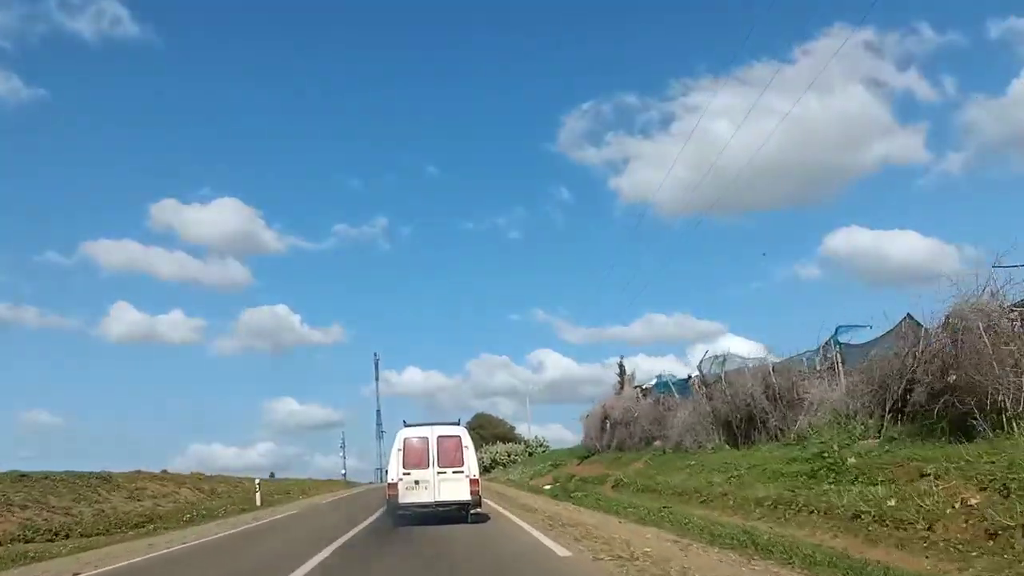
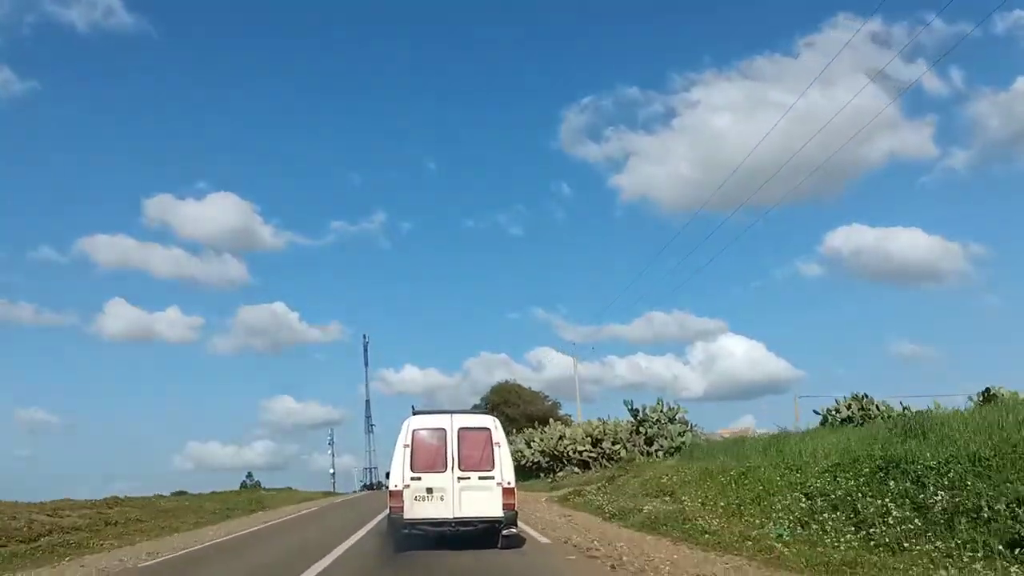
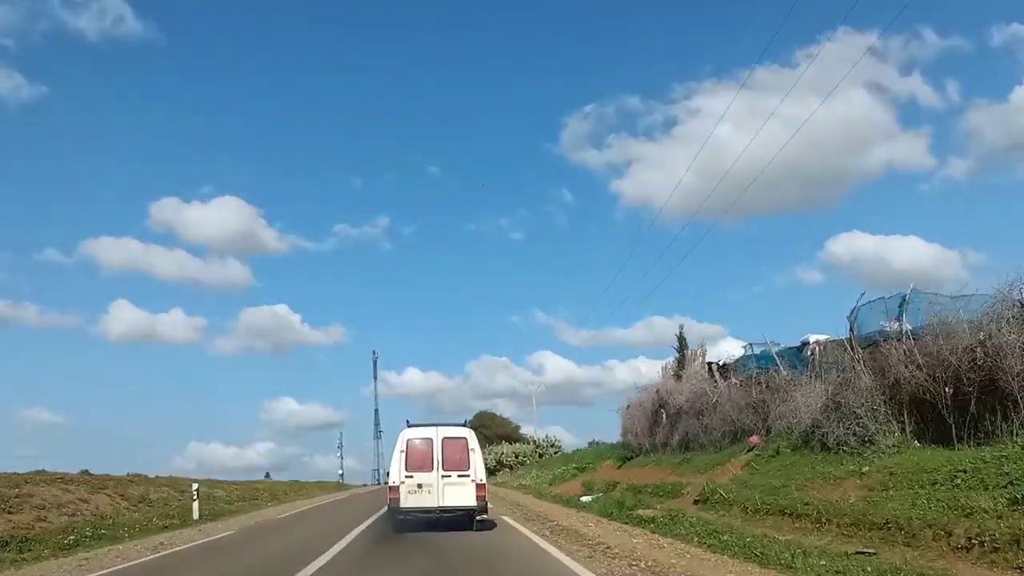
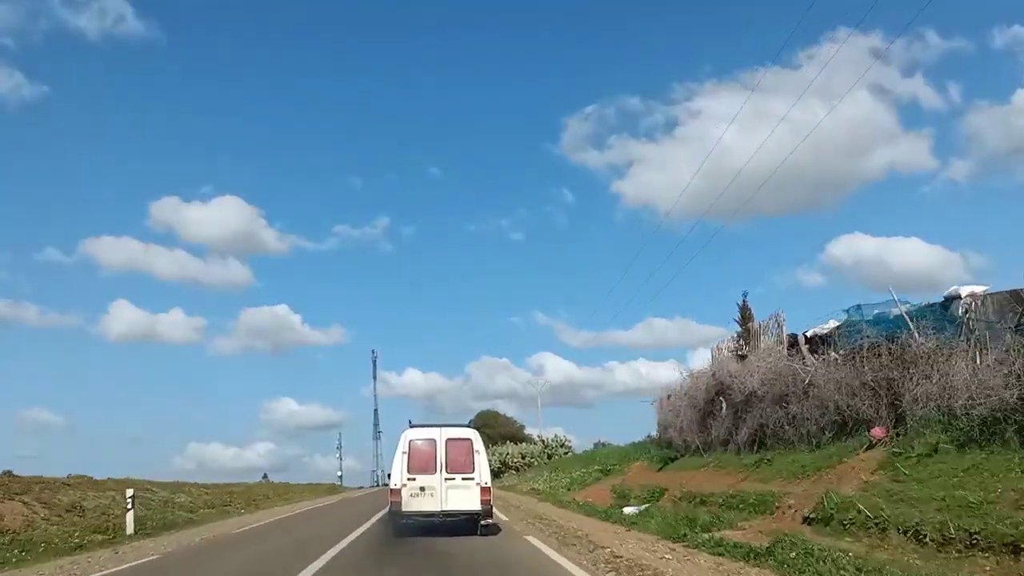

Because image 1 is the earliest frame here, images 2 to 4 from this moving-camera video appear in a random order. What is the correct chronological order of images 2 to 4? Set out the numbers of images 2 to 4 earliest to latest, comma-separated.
3, 4, 2
